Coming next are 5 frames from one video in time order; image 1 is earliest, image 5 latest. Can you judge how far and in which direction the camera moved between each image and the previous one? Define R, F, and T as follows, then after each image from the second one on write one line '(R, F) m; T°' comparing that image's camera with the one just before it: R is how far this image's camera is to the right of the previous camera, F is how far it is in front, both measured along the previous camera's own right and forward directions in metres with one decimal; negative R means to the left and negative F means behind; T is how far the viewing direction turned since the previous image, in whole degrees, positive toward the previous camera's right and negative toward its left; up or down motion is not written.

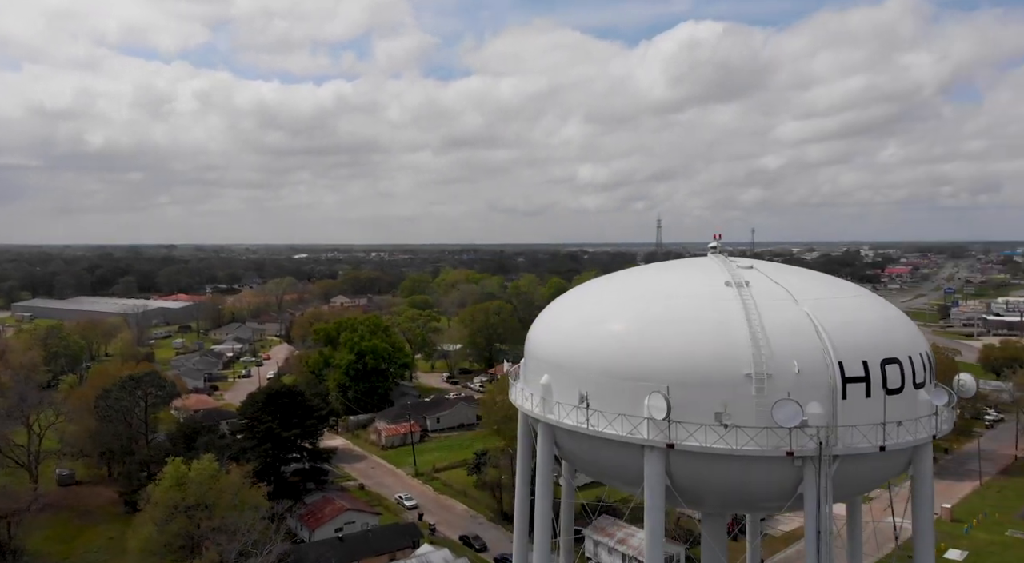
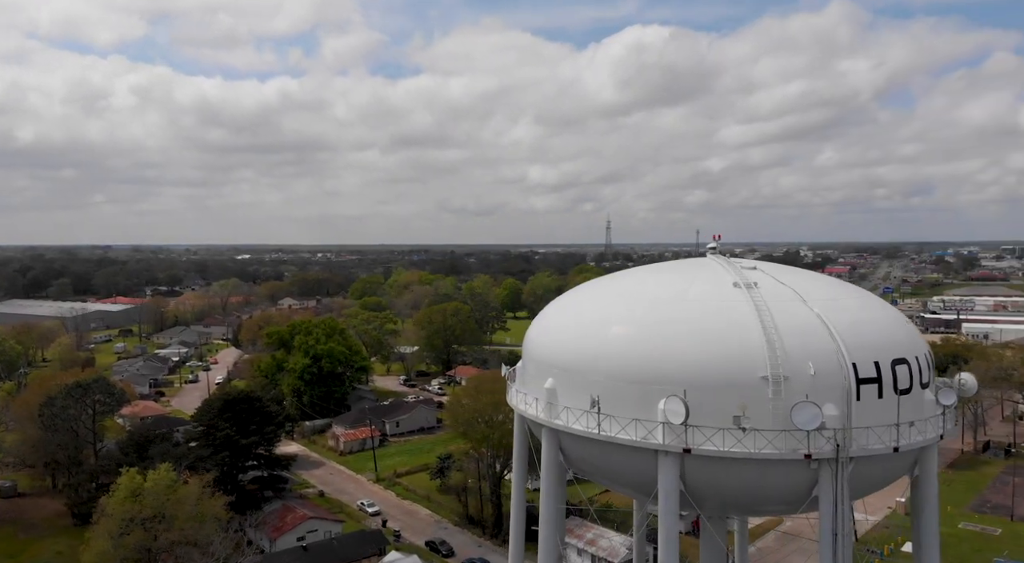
(-1.0, +0.4) m; +4°
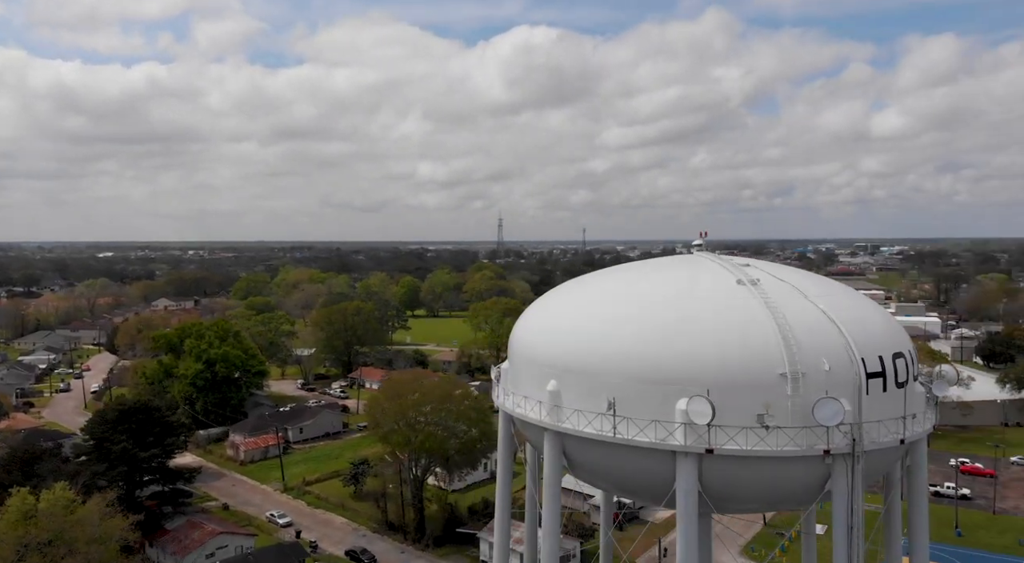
(-2.0, +0.7) m; +9°
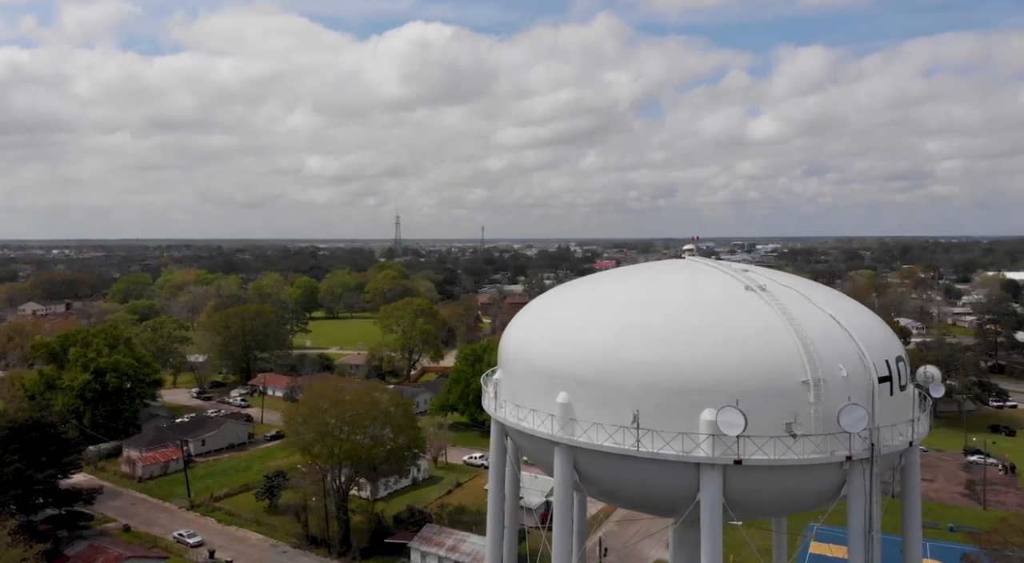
(-1.9, +0.8) m; +8°
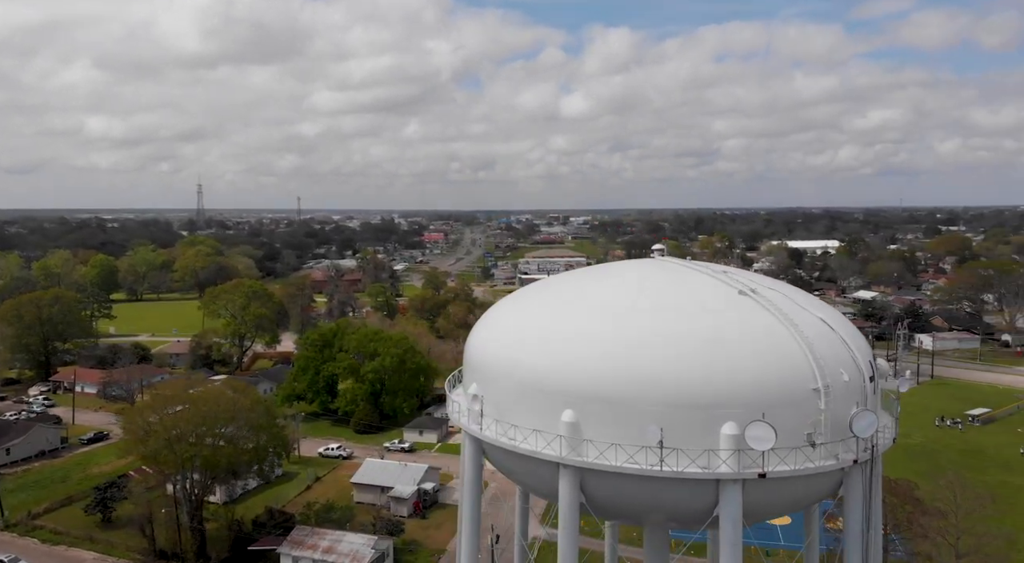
(-2.7, +1.5) m; +14°
